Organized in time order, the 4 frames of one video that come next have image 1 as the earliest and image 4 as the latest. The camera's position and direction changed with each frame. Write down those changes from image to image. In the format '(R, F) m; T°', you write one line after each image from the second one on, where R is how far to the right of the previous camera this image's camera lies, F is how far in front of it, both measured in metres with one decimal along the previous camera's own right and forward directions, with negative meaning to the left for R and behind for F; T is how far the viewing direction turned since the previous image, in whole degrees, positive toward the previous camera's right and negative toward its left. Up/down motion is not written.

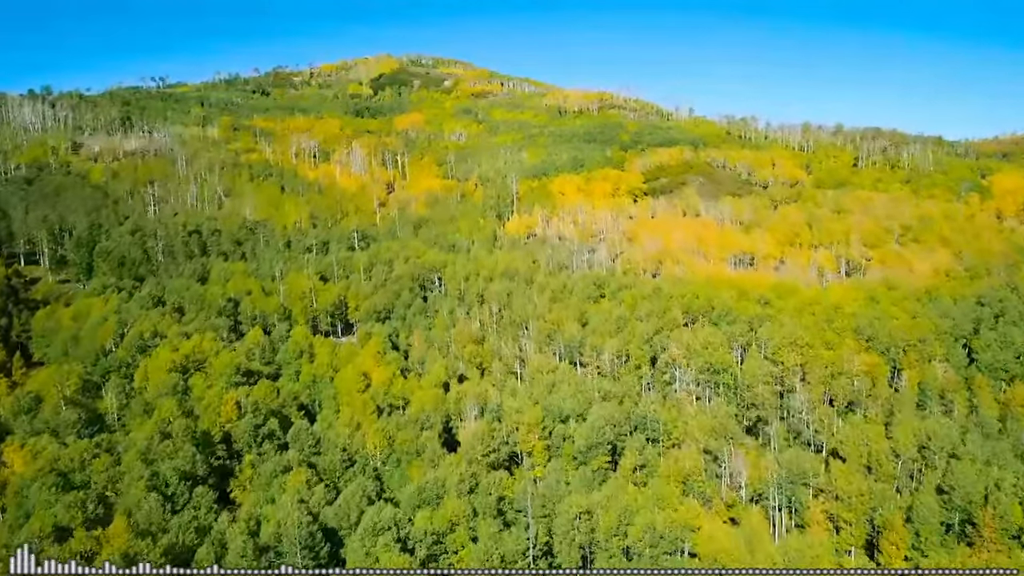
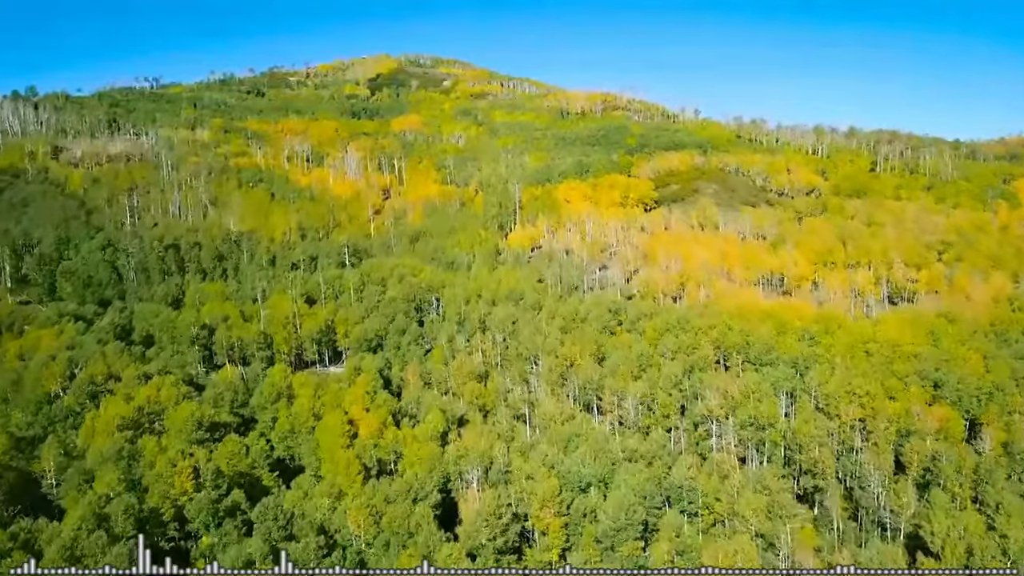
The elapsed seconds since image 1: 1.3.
(-0.9, +9.2) m; 0°
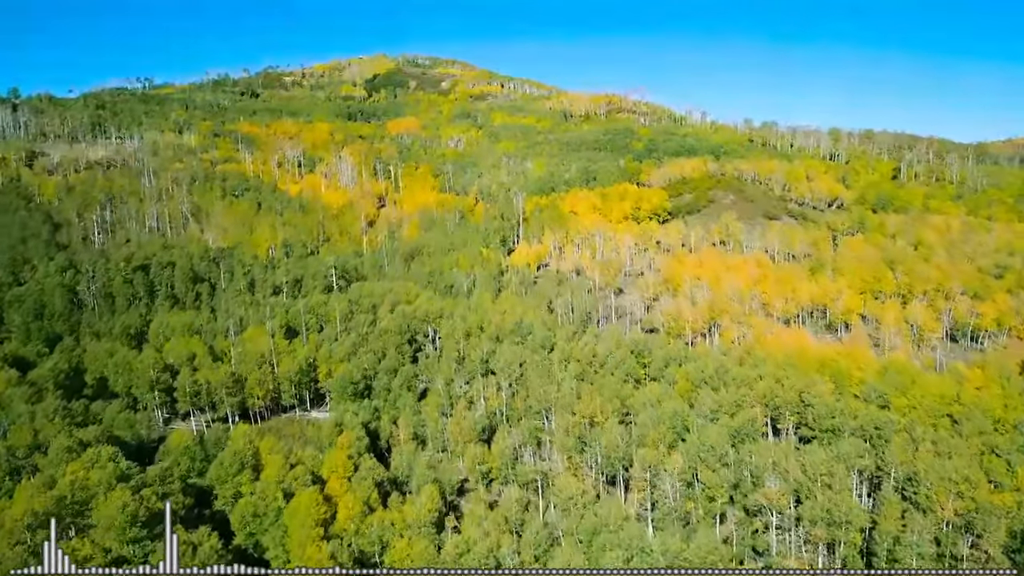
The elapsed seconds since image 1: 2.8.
(-0.9, +11.5) m; 0°
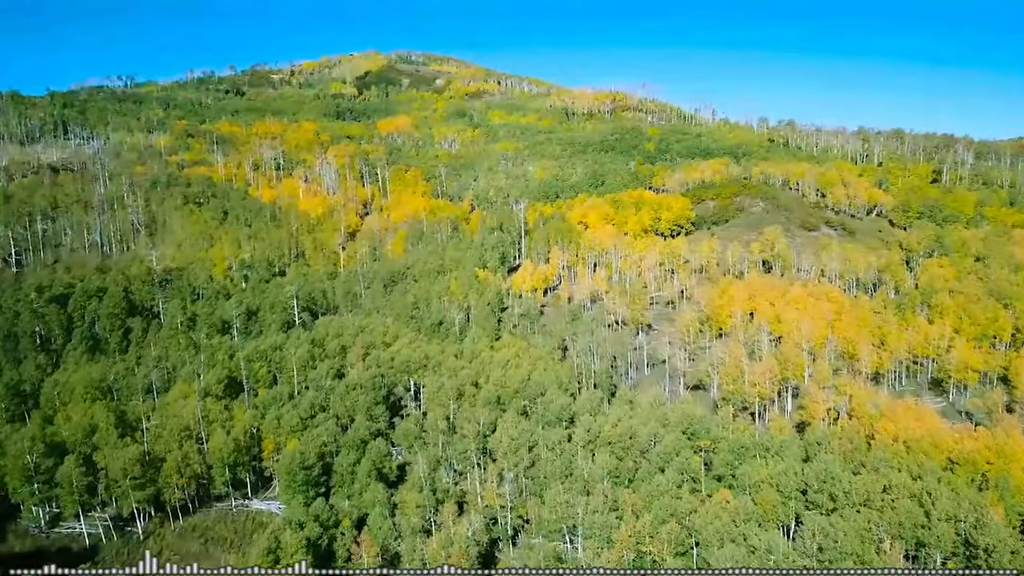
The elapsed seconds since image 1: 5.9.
(-0.8, +20.3) m; 0°
